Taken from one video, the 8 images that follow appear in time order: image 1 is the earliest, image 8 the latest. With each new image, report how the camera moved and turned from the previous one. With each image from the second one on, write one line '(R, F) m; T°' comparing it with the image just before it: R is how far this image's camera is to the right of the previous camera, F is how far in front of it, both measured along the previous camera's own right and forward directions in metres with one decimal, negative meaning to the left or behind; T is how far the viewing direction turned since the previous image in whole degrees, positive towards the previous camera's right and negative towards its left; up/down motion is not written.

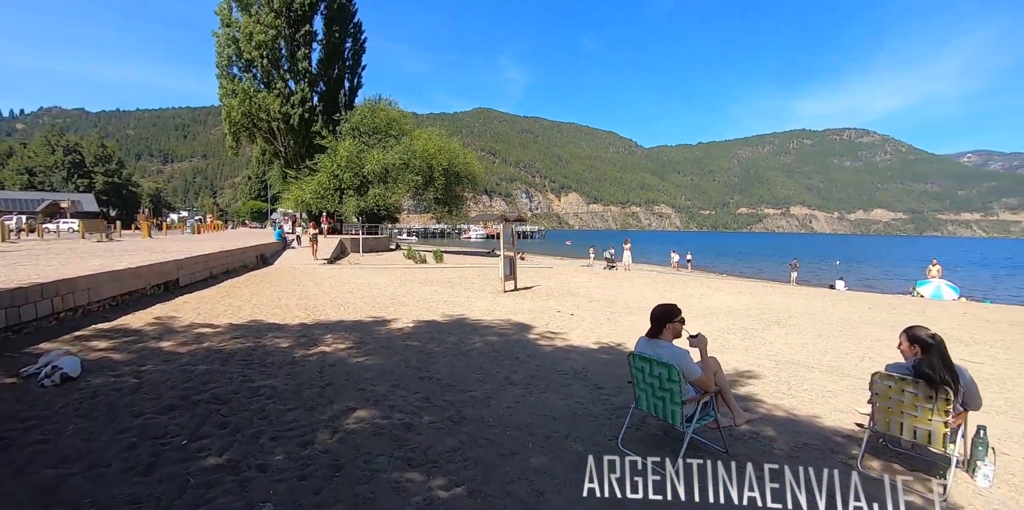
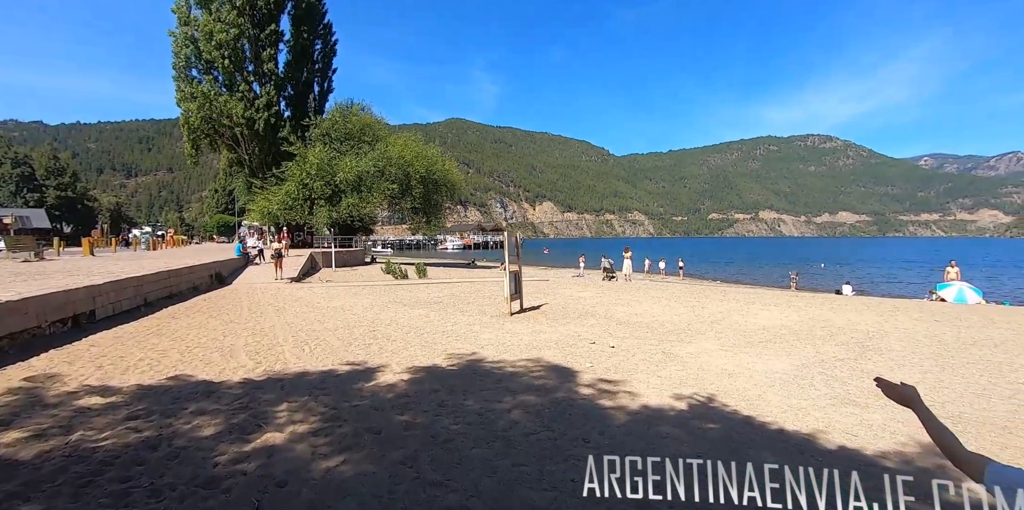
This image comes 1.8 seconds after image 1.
(-0.8, +2.5) m; +3°
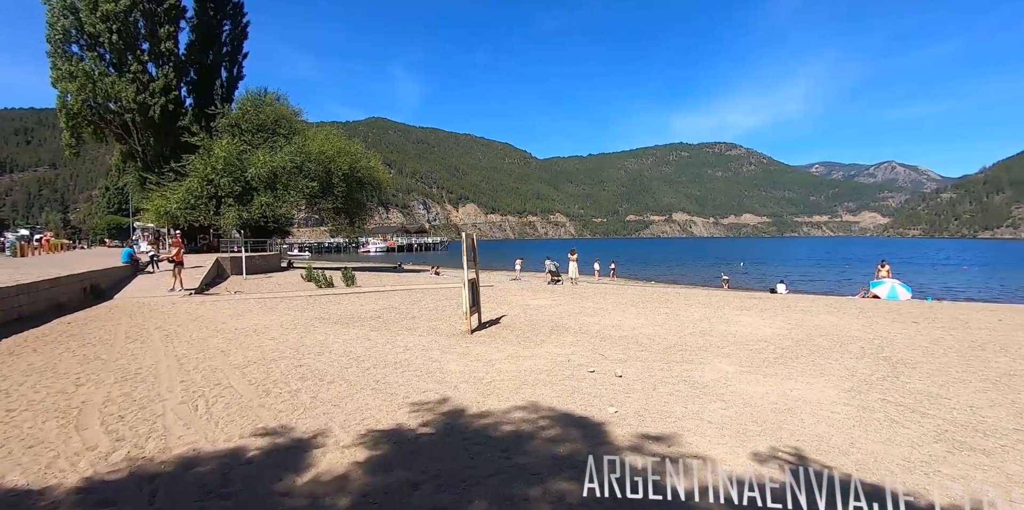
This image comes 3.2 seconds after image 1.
(-0.7, +2.0) m; +9°
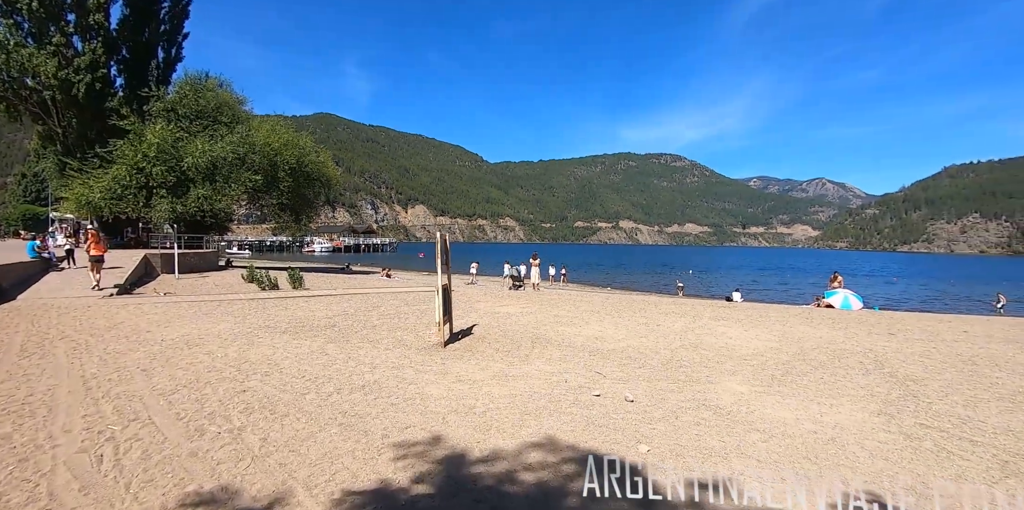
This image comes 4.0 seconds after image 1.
(-0.6, +1.0) m; +6°
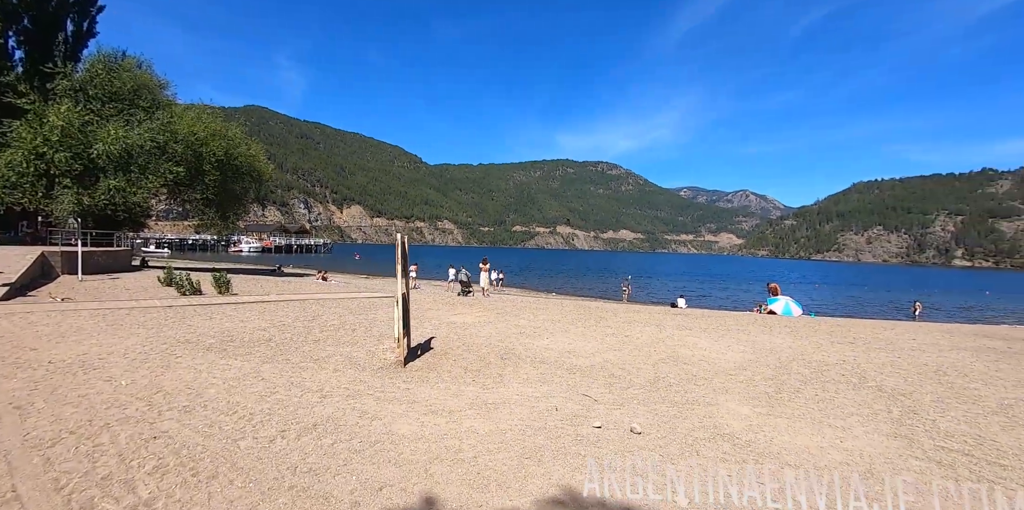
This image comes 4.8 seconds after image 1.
(-0.5, +1.0) m; +7°
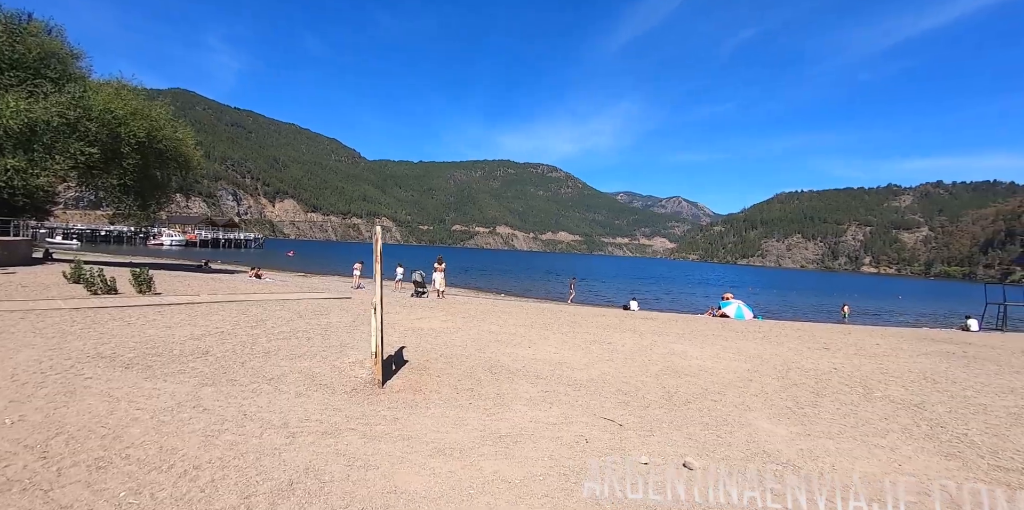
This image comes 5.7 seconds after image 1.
(-0.8, +1.1) m; +7°
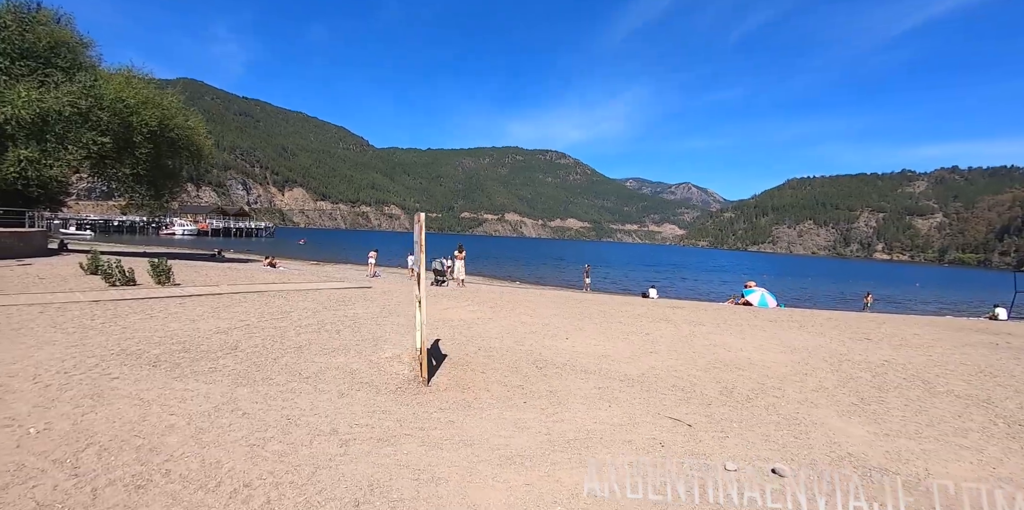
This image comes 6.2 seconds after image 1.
(-0.6, +0.5) m; -1°
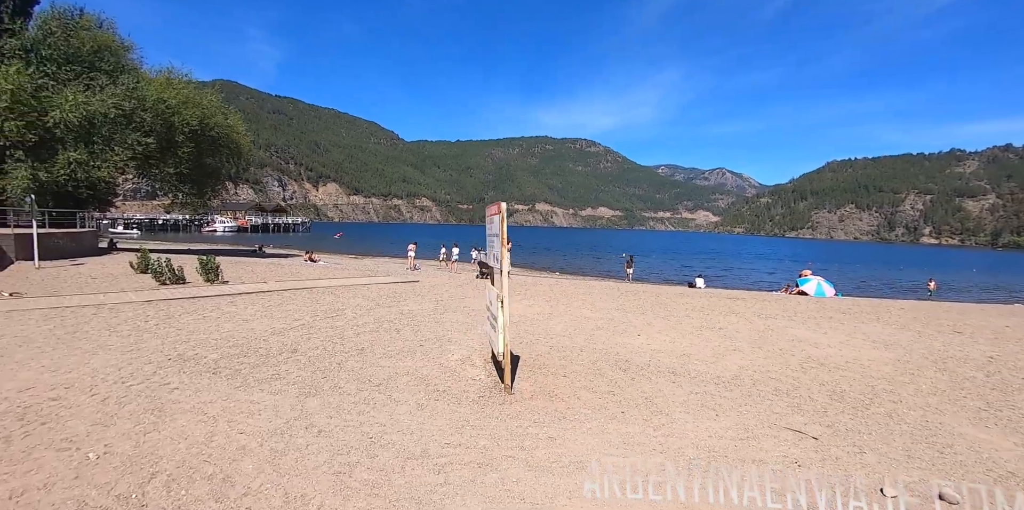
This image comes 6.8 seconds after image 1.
(-0.7, +0.7) m; -4°
